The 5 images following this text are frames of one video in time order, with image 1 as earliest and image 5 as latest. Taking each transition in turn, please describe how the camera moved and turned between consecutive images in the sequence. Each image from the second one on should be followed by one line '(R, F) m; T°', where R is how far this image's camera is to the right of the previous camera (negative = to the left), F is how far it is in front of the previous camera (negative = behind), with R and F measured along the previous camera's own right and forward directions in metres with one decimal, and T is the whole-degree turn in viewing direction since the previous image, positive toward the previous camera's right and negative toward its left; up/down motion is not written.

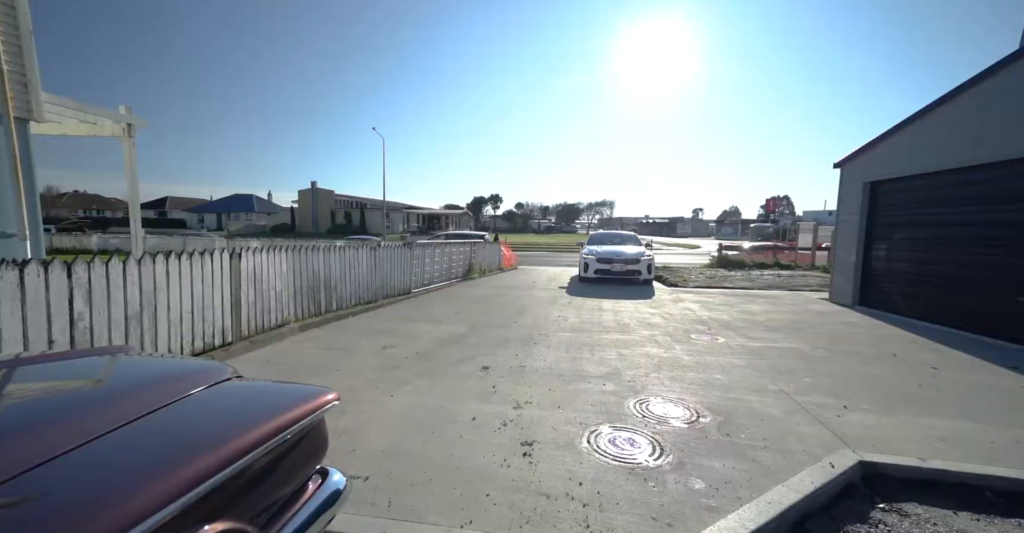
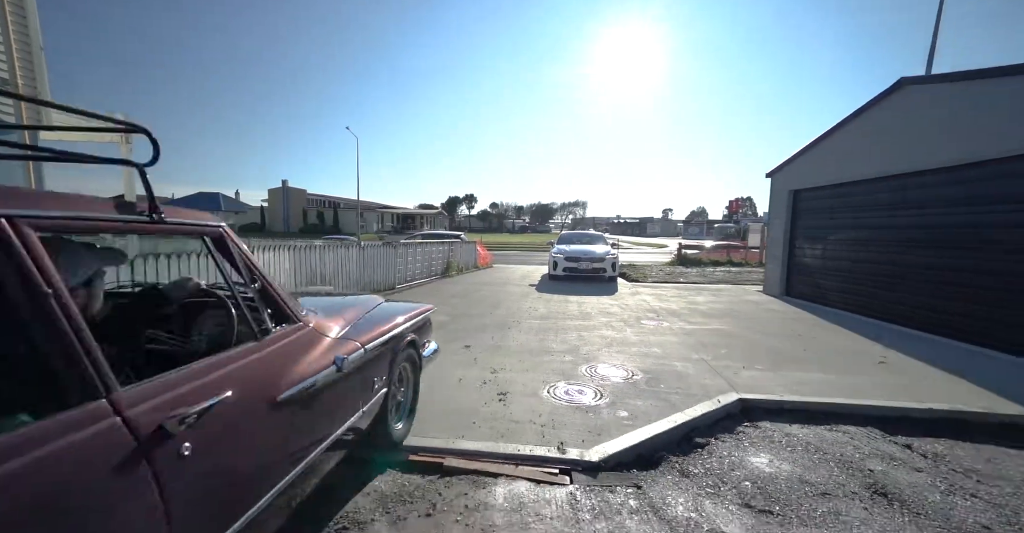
(0.0, -0.9) m; +4°
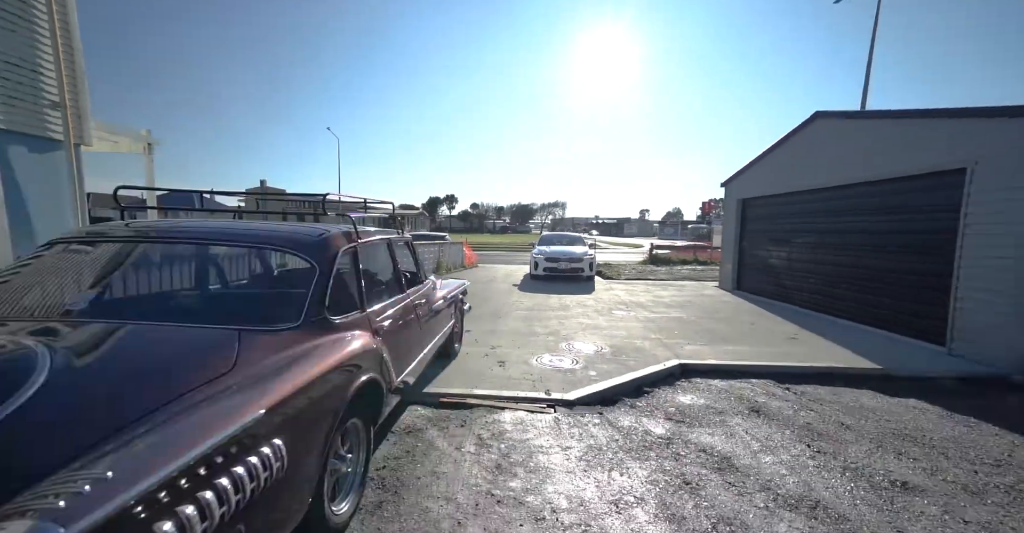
(-0.2, -1.2) m; +3°
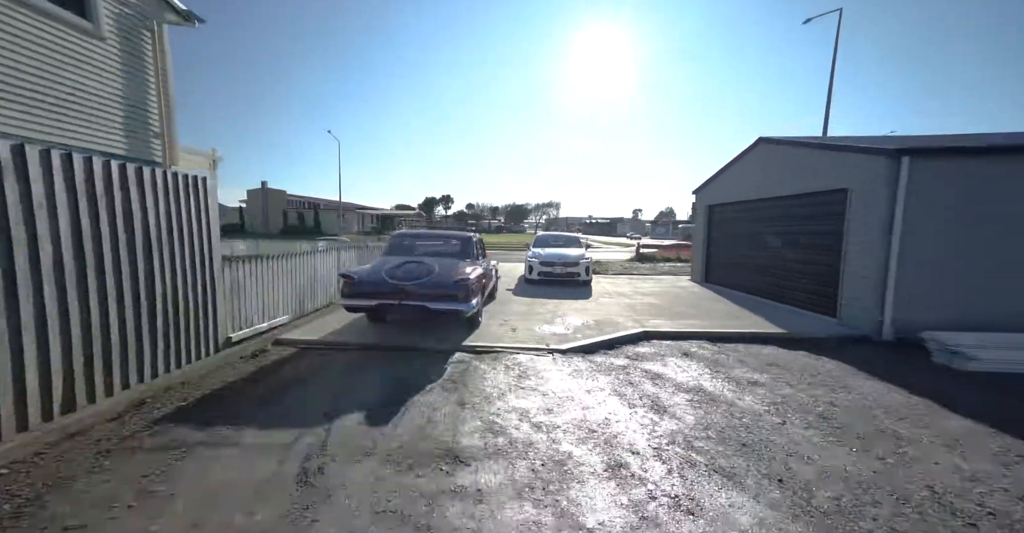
(-0.2, -1.8) m; +1°
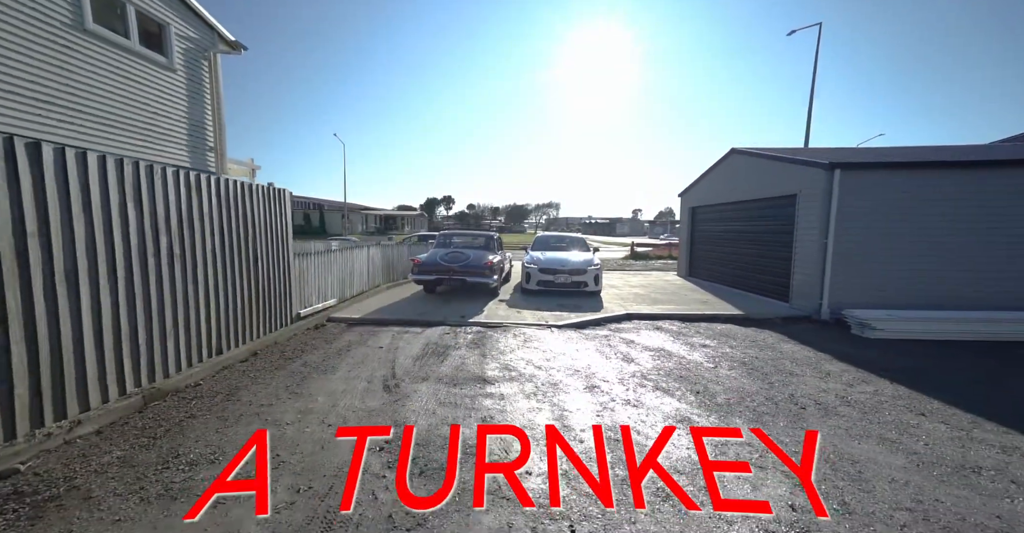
(-0.1, -1.4) m; 0°
